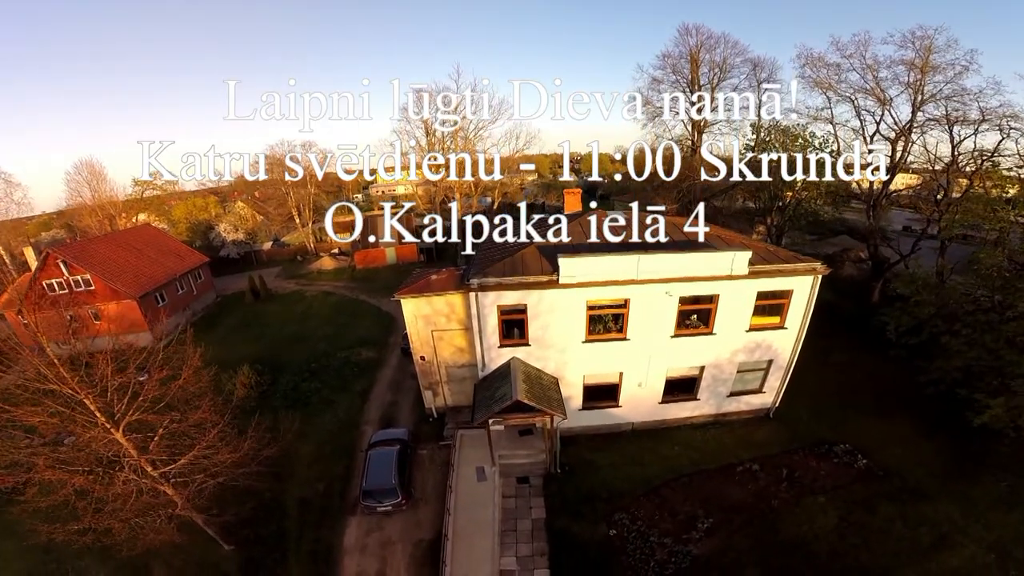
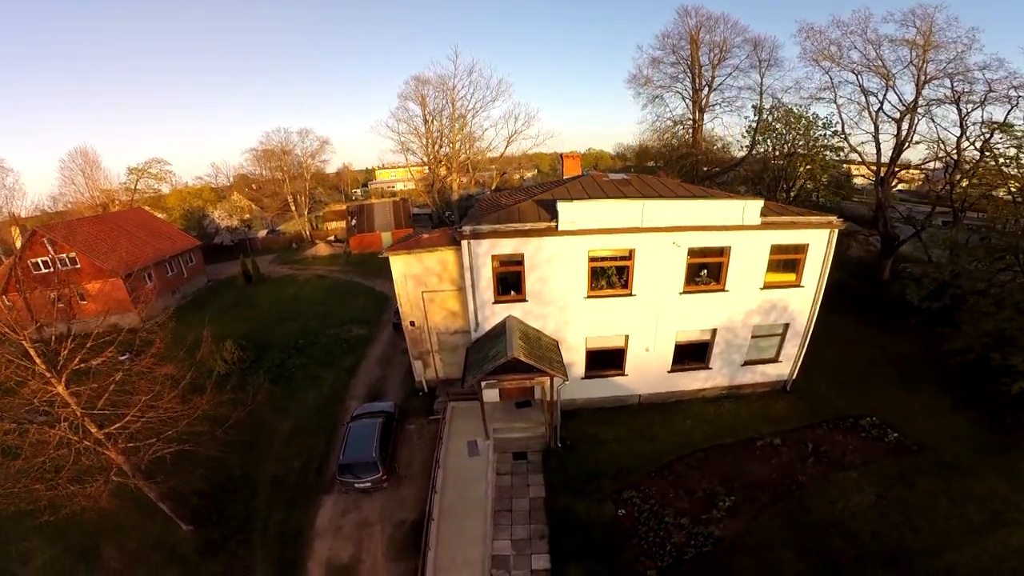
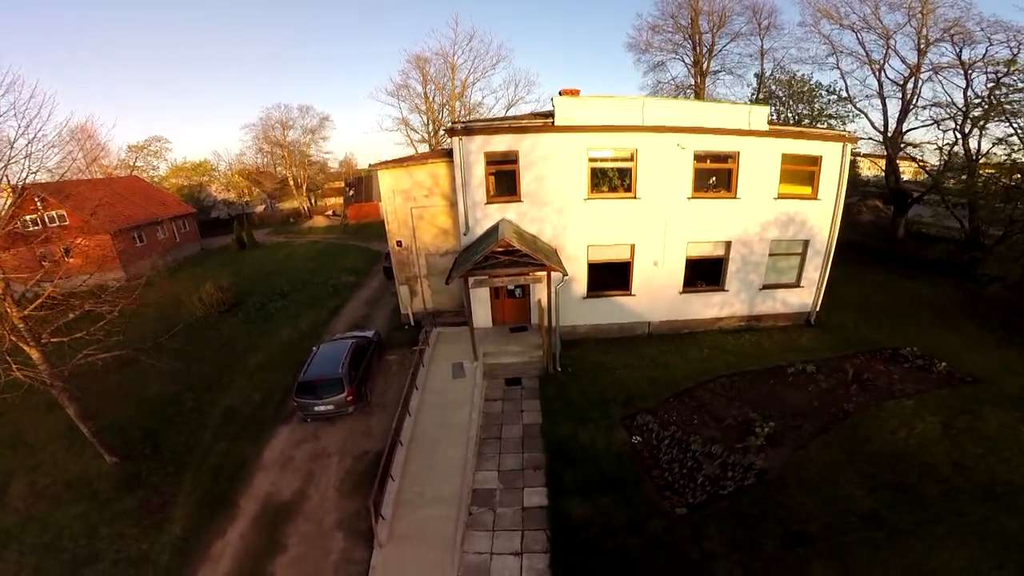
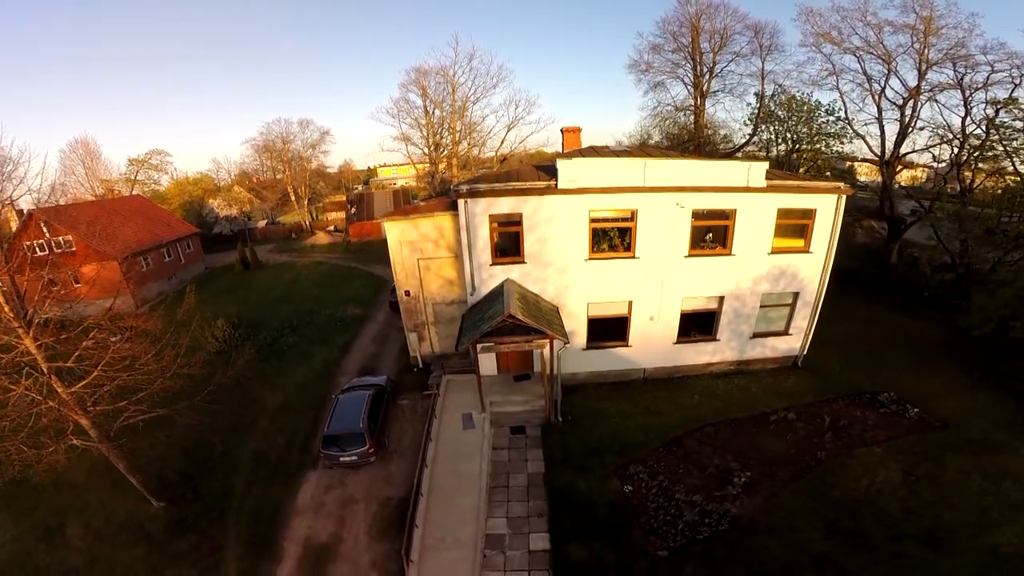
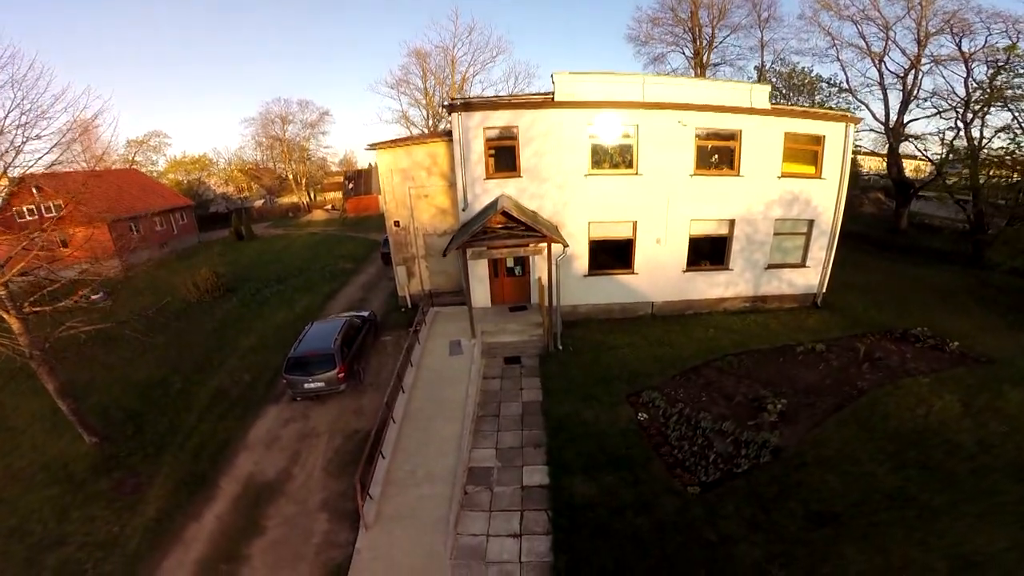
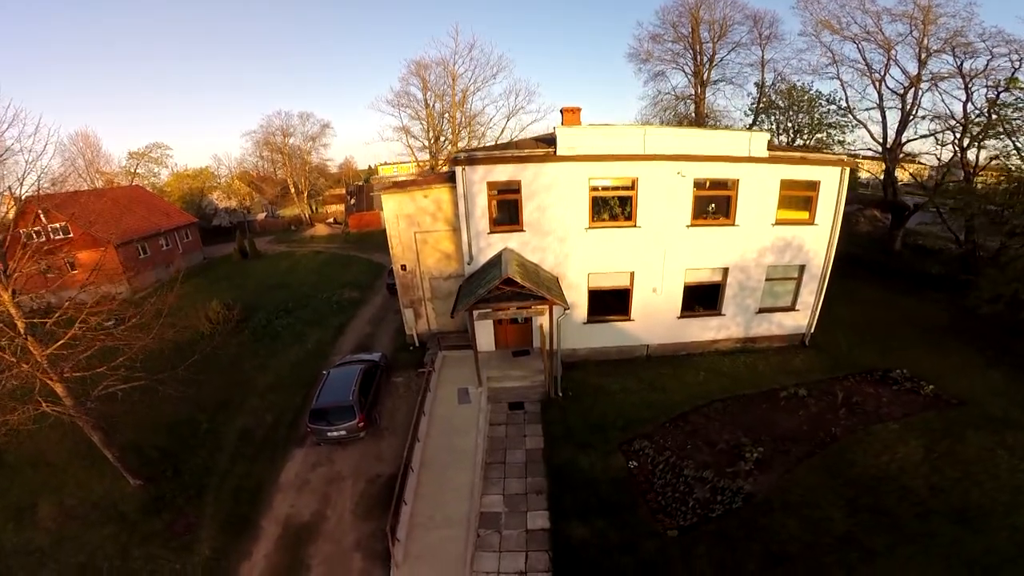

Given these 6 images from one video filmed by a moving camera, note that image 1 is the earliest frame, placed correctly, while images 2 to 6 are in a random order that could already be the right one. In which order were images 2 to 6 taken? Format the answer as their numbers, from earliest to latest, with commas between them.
2, 4, 6, 3, 5
